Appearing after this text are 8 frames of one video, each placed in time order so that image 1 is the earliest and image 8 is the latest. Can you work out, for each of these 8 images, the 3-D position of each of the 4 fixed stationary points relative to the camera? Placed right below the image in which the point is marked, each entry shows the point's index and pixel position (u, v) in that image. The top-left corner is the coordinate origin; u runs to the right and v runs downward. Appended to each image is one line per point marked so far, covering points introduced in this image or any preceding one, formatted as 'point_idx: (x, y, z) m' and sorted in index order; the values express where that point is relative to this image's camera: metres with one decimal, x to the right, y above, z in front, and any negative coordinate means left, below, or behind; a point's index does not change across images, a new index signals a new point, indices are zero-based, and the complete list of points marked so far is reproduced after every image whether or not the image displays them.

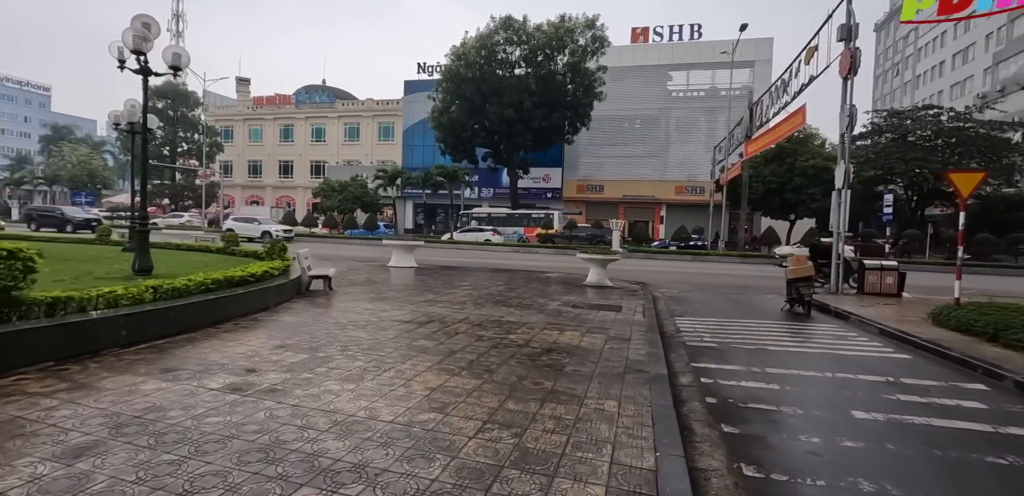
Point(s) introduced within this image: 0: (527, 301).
0: (+0.2, -1.0, +10.0) m
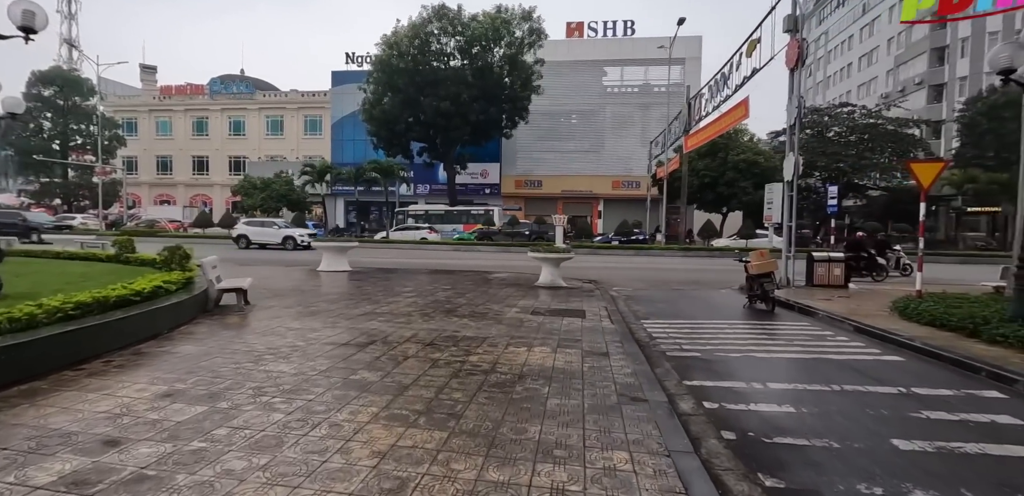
0: (-0.6, -1.0, +8.9) m
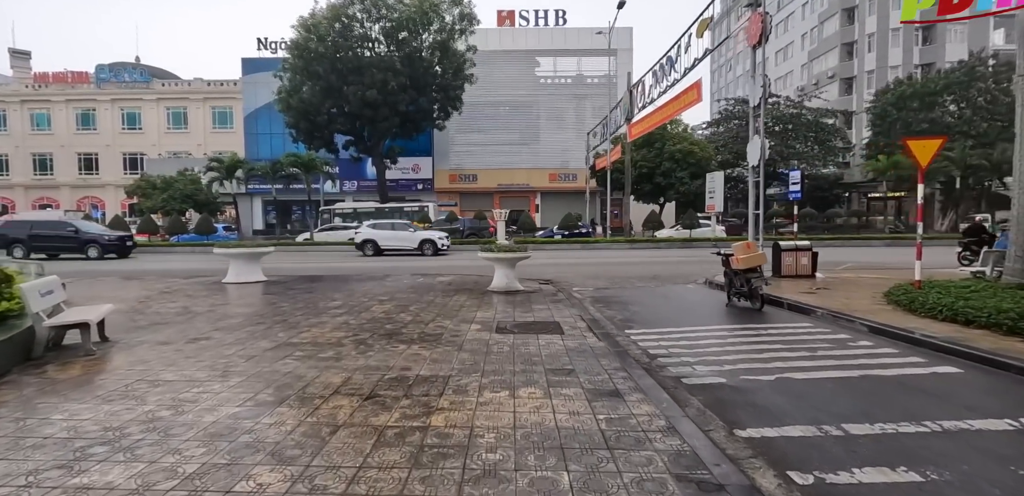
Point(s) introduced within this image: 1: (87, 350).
0: (-1.1, -1.0, +7.1) m
1: (-4.2, -1.0, +5.4) m
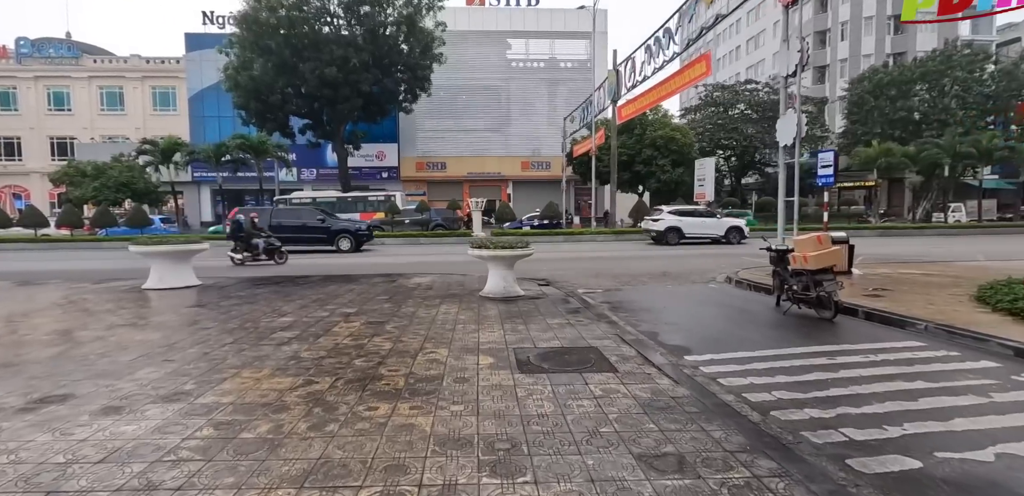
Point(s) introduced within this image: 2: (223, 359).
0: (-0.9, -1.0, +4.9) m
1: (-3.8, -1.0, +3.0) m
2: (-2.6, -1.0, +4.9) m
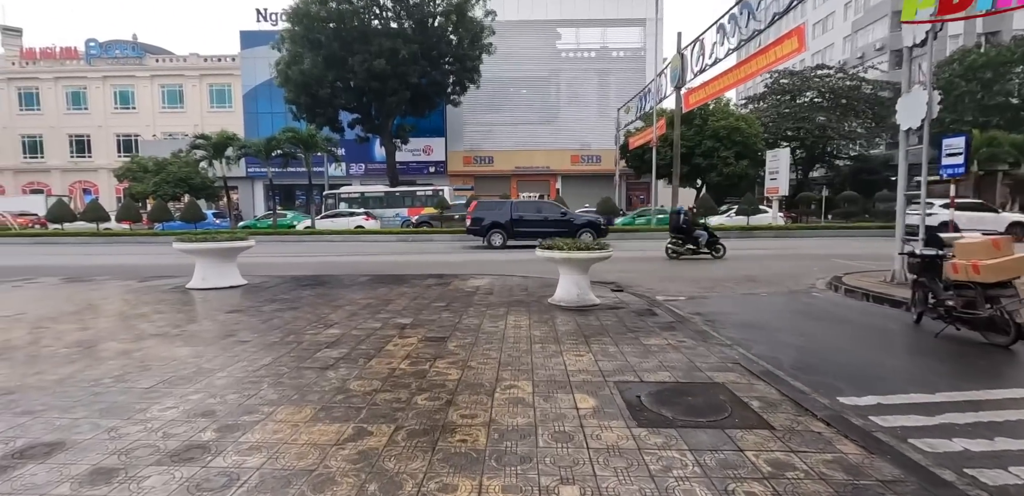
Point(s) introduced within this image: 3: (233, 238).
0: (-0.1, -1.1, +3.8) m
1: (-3.2, -1.1, +2.1) m
2: (-1.9, -1.0, +3.9) m
3: (-5.1, +0.2, +9.9) m
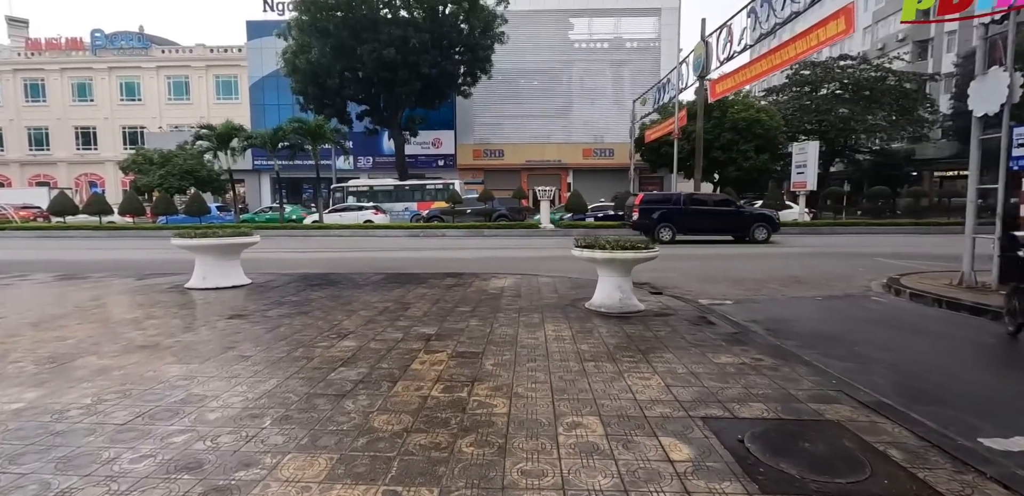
0: (+0.3, -1.1, +2.9) m
1: (-2.9, -1.1, +1.3) m
2: (-1.5, -1.1, +3.1) m
3: (-4.6, +0.2, +9.1) m
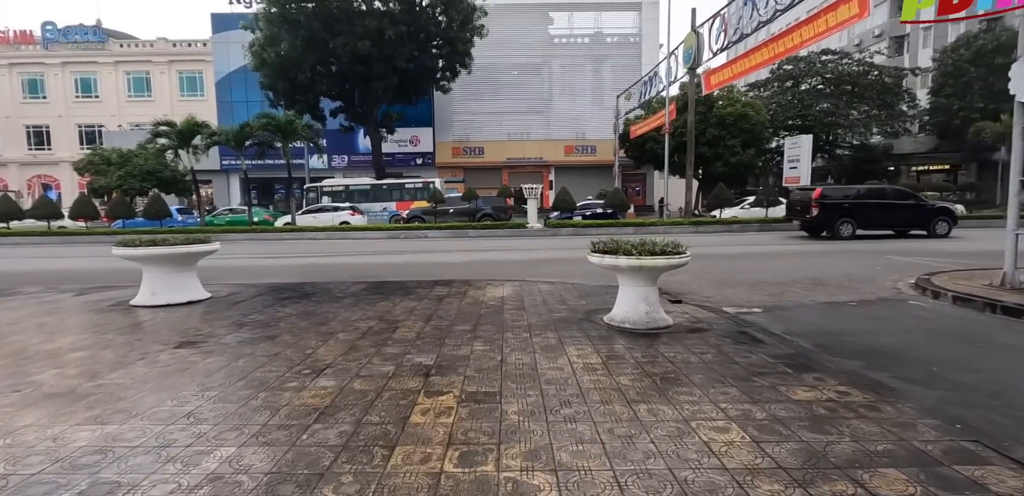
0: (+0.5, -1.2, +1.9) m
1: (-2.5, -1.2, +0.1) m
2: (-1.2, -1.2, +2.0) m
3: (-4.6, +0.1, +7.8) m
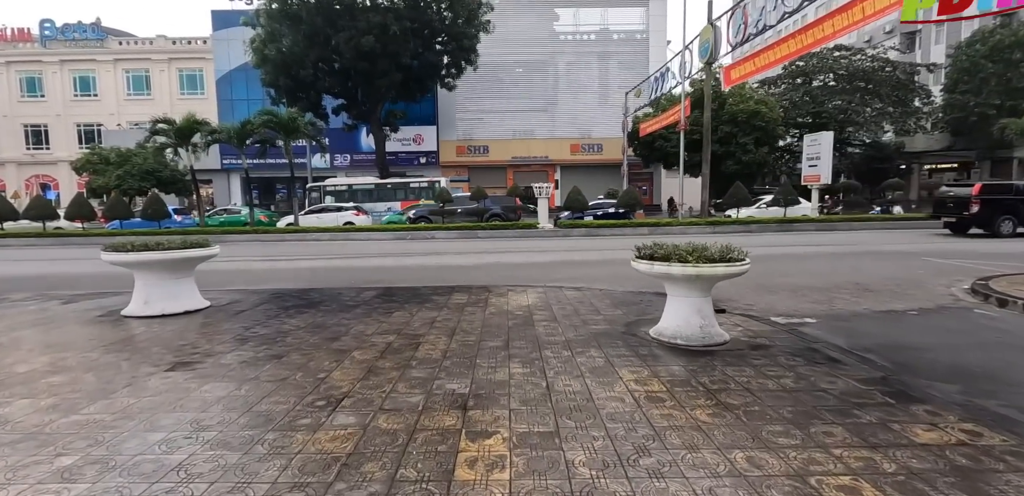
0: (+0.9, -1.2, +1.2) m
1: (-2.2, -1.3, -0.5) m
2: (-0.9, -1.2, +1.3) m
3: (-4.3, 0.0, +7.1) m
